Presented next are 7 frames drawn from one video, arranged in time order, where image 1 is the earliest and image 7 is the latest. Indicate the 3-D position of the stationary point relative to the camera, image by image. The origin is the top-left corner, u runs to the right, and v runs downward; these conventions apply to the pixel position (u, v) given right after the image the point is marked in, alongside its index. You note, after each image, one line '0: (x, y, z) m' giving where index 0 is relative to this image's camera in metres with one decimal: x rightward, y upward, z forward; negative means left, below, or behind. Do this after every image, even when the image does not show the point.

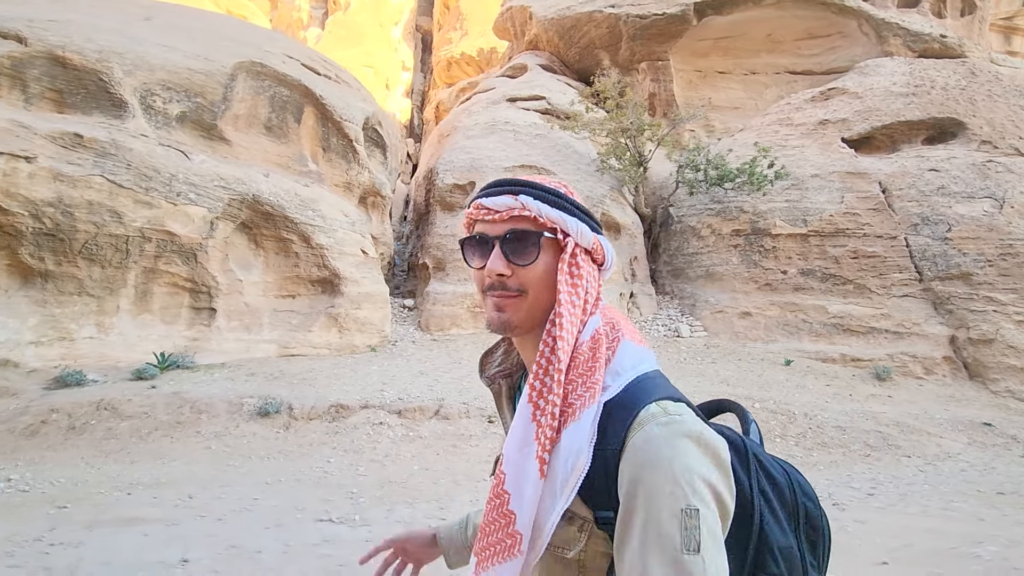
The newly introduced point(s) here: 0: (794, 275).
0: (+5.1, +0.2, +10.4) m
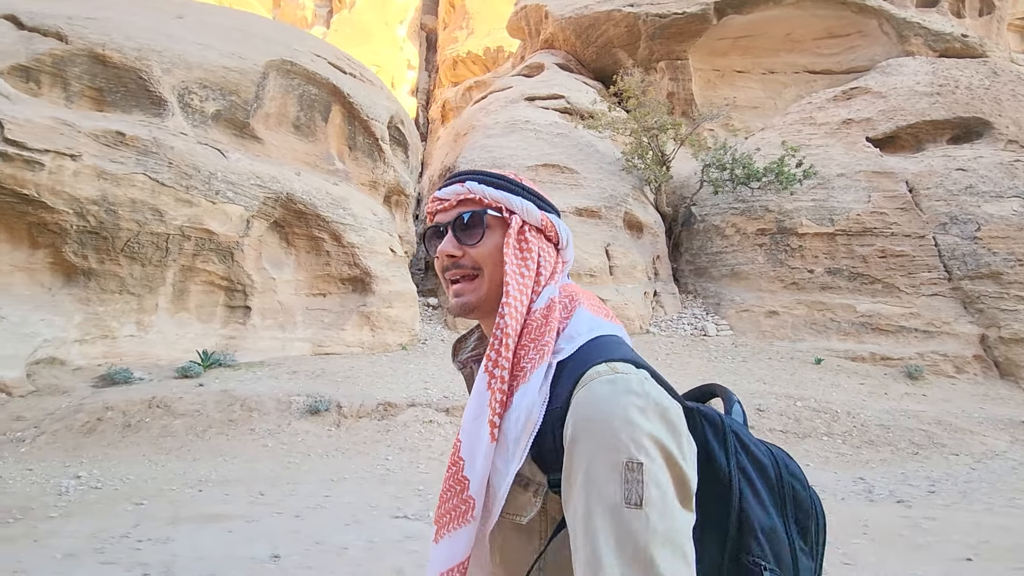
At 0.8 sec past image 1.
0: (+5.5, +0.3, +10.5) m
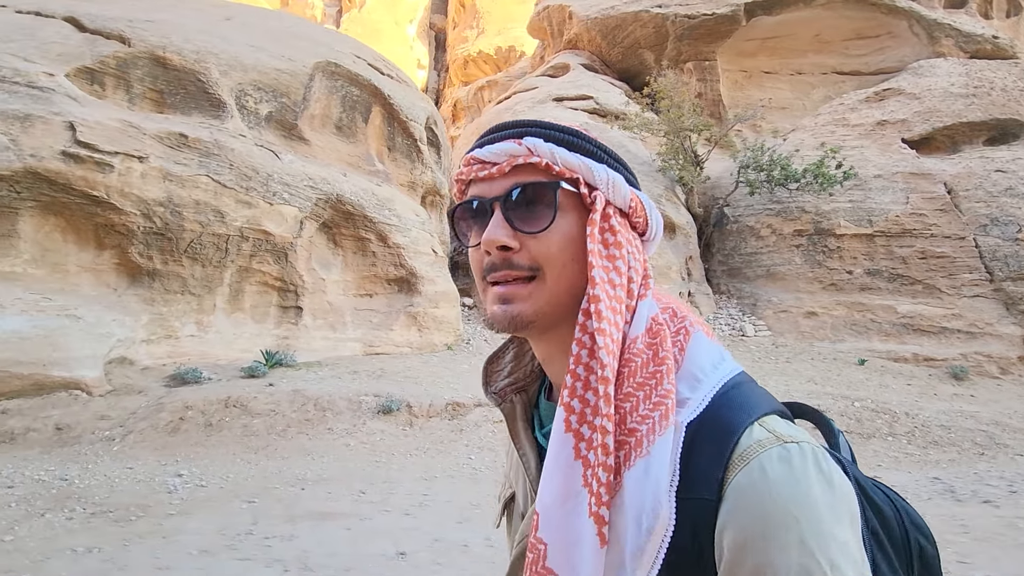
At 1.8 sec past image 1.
0: (+6.3, +0.2, +10.5) m
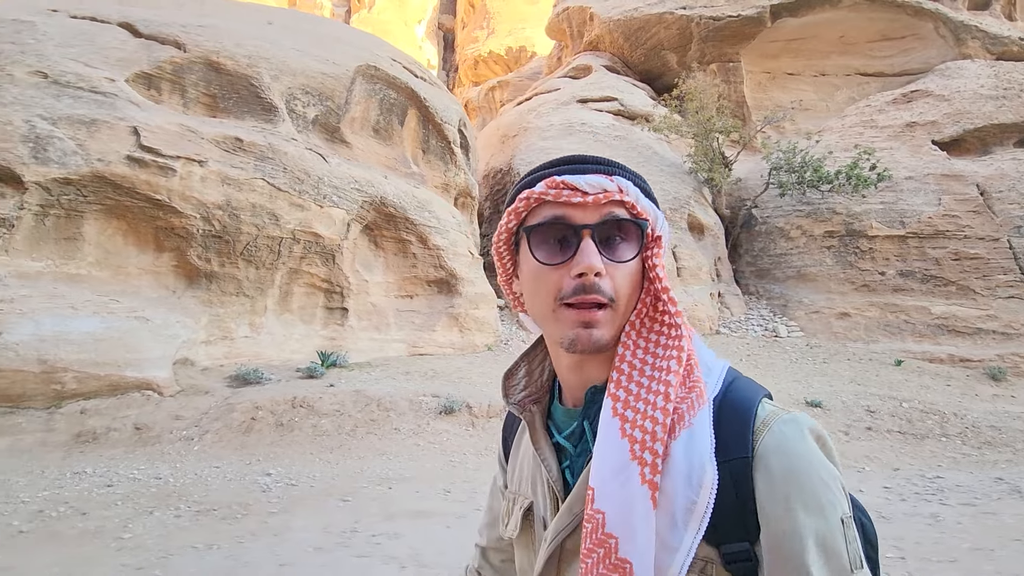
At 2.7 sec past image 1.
0: (+6.9, +0.2, +10.6) m
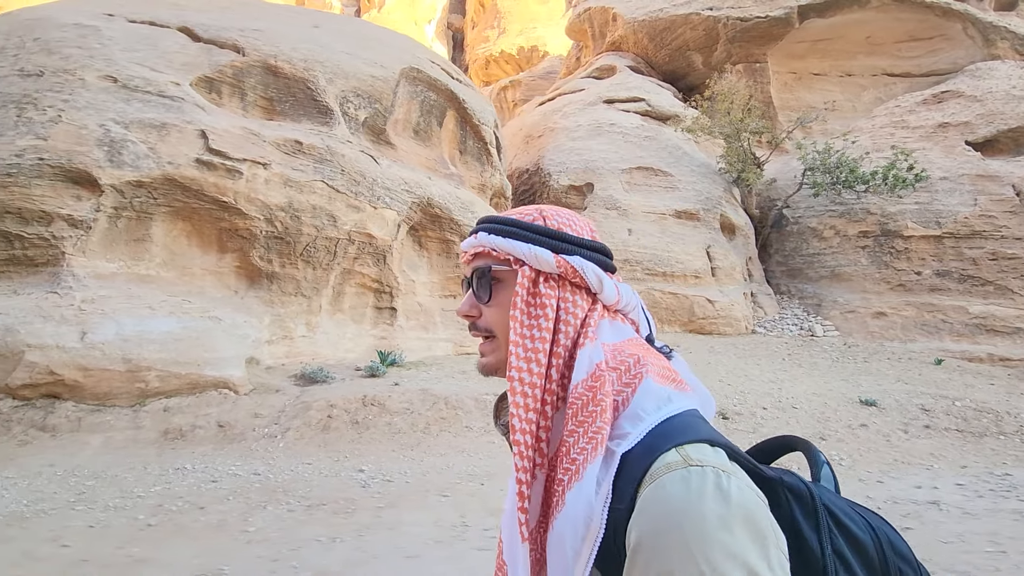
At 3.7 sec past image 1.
0: (+7.6, +0.2, +10.6) m
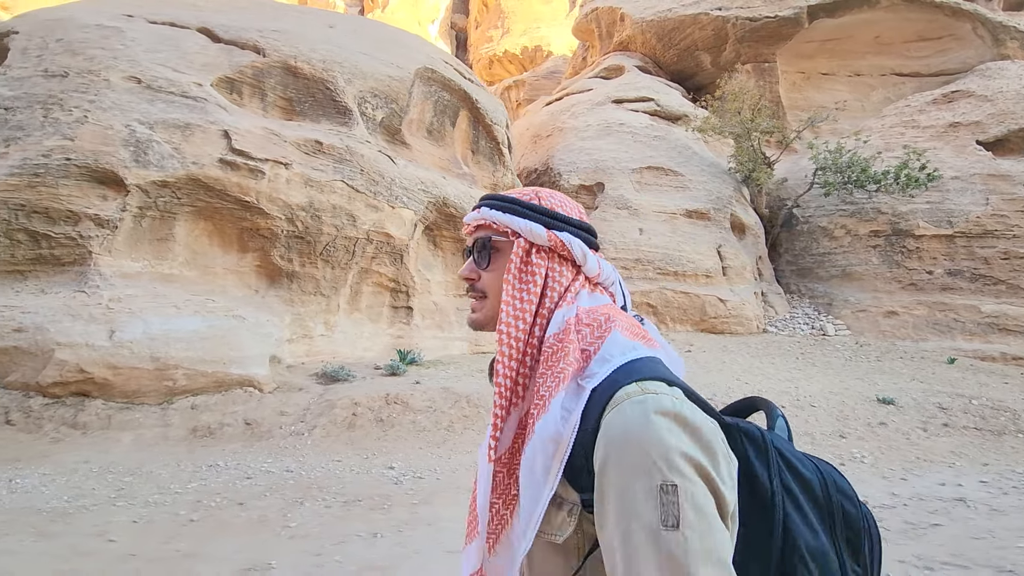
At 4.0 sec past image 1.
0: (+7.8, +0.2, +10.7) m
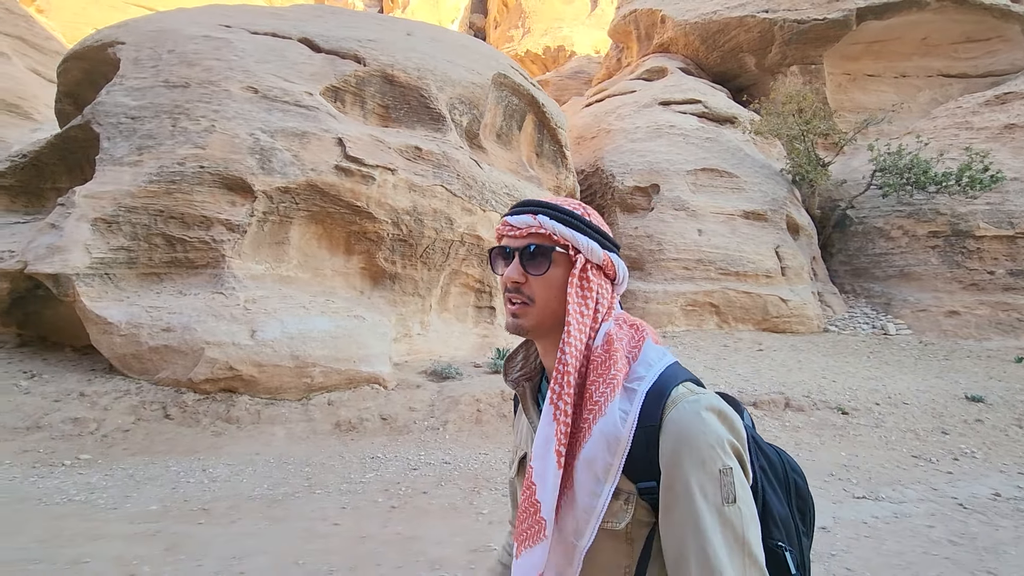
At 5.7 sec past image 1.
0: (+9.1, +0.2, +10.8) m
